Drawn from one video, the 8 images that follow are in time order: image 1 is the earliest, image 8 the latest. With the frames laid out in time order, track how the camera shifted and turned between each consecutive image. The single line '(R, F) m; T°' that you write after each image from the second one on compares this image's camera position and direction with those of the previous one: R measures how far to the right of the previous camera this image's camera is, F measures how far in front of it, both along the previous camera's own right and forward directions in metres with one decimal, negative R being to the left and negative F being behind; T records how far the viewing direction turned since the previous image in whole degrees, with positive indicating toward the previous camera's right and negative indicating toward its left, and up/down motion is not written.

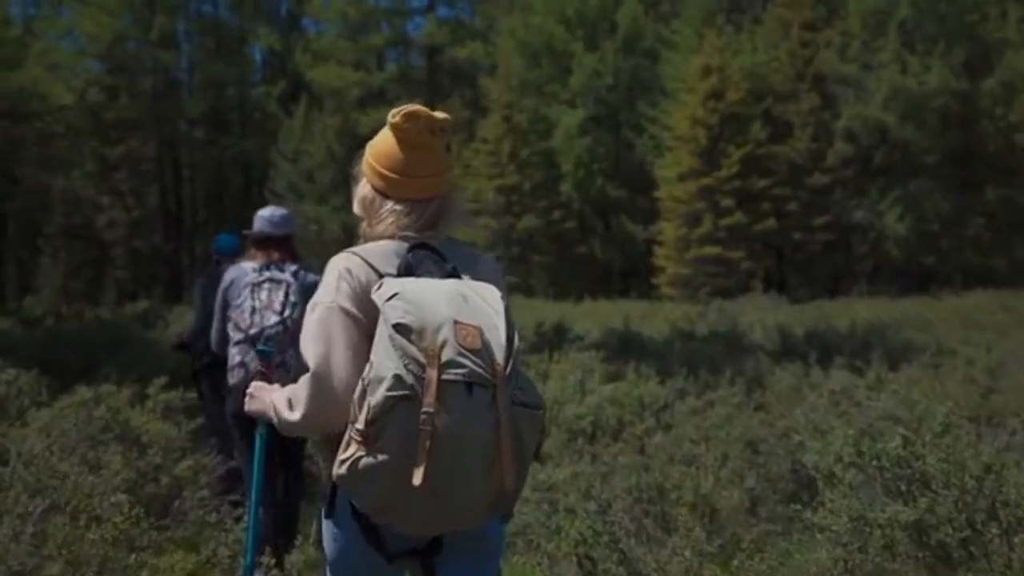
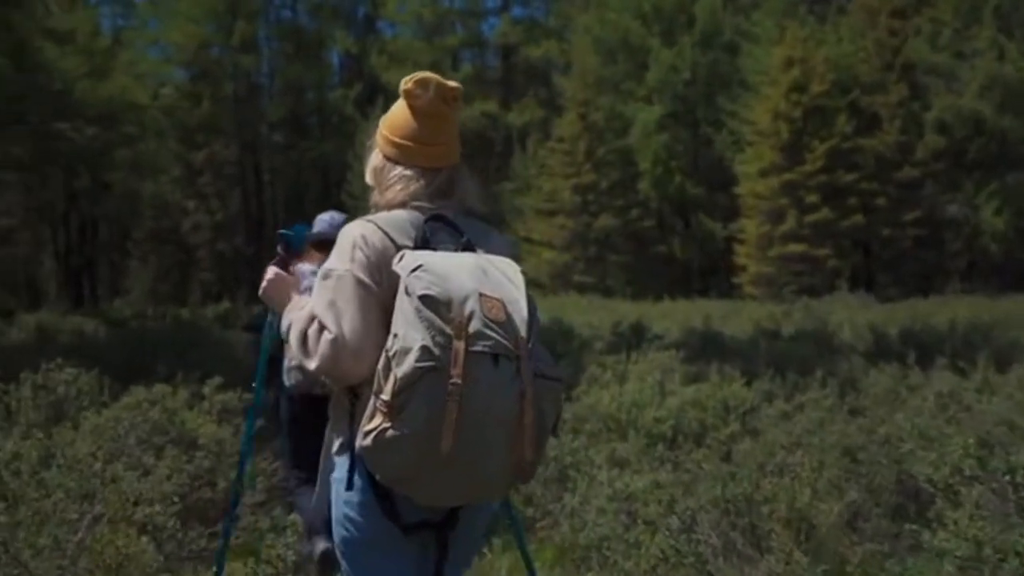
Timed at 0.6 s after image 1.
(0.0, +0.3) m; -5°
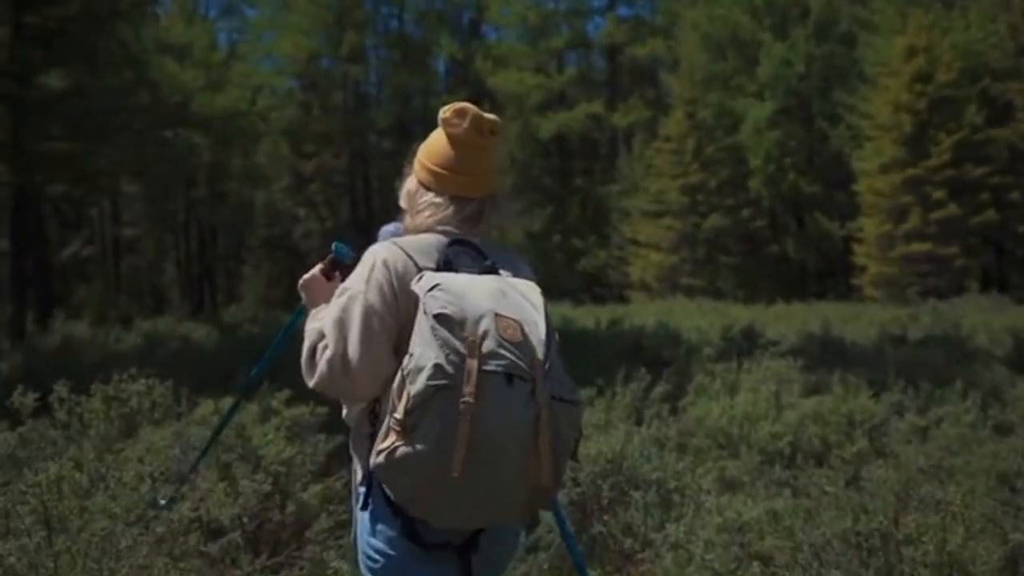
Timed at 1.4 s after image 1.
(+0.1, +0.5) m; -7°
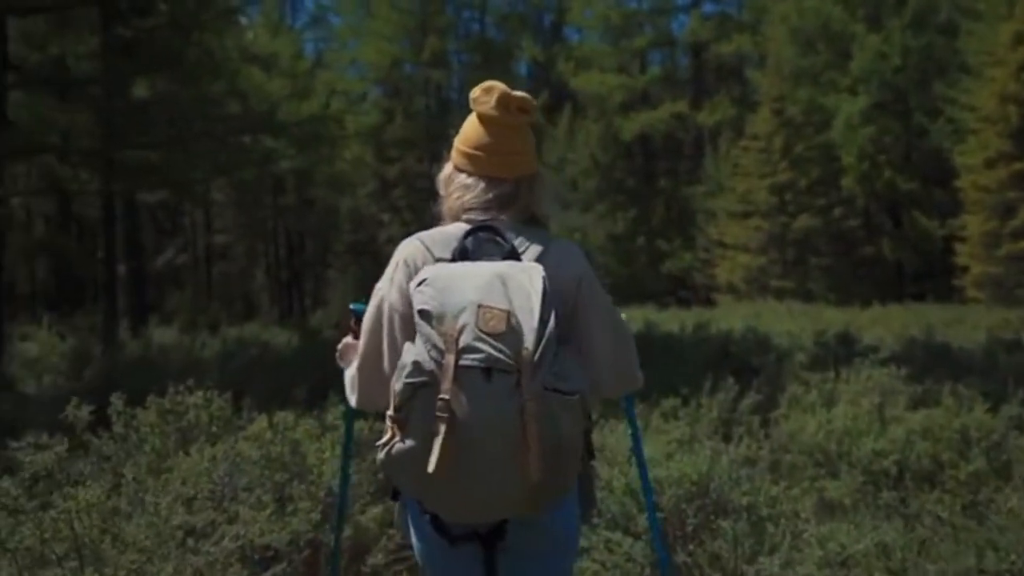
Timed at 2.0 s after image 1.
(0.0, +0.3) m; -5°
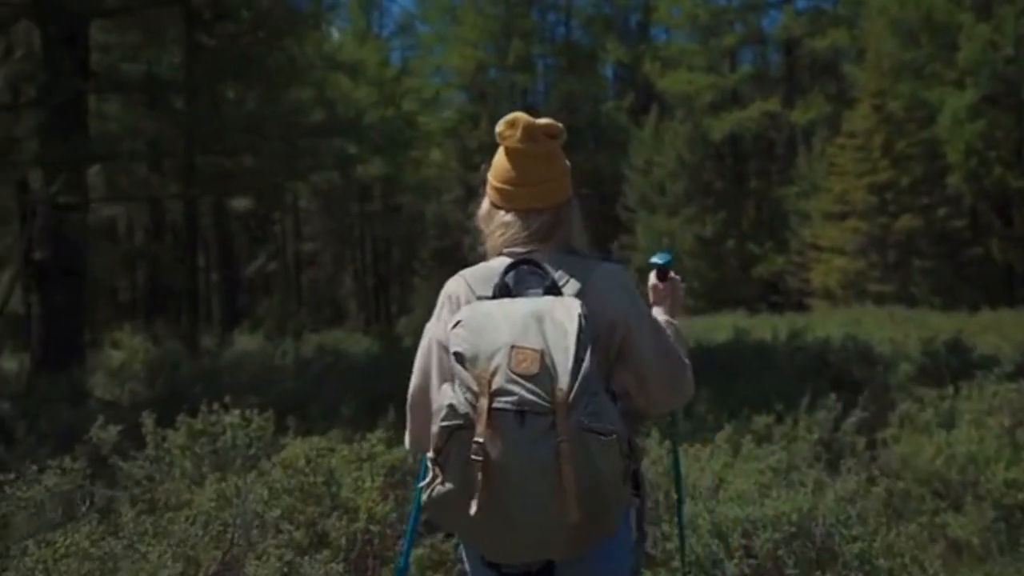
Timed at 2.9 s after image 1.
(+0.1, +0.5) m; -5°
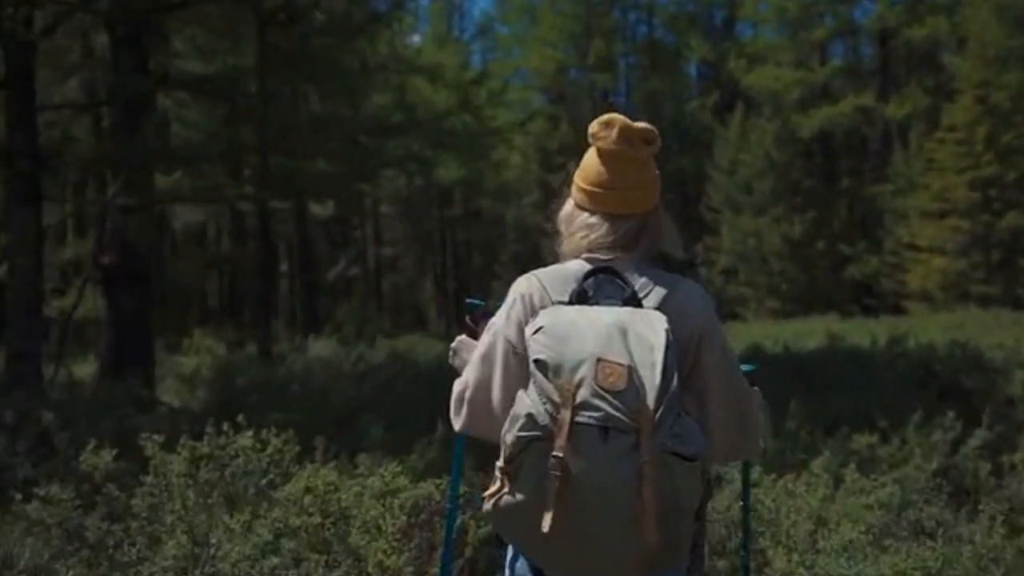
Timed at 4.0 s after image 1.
(+0.1, +0.6) m; -5°
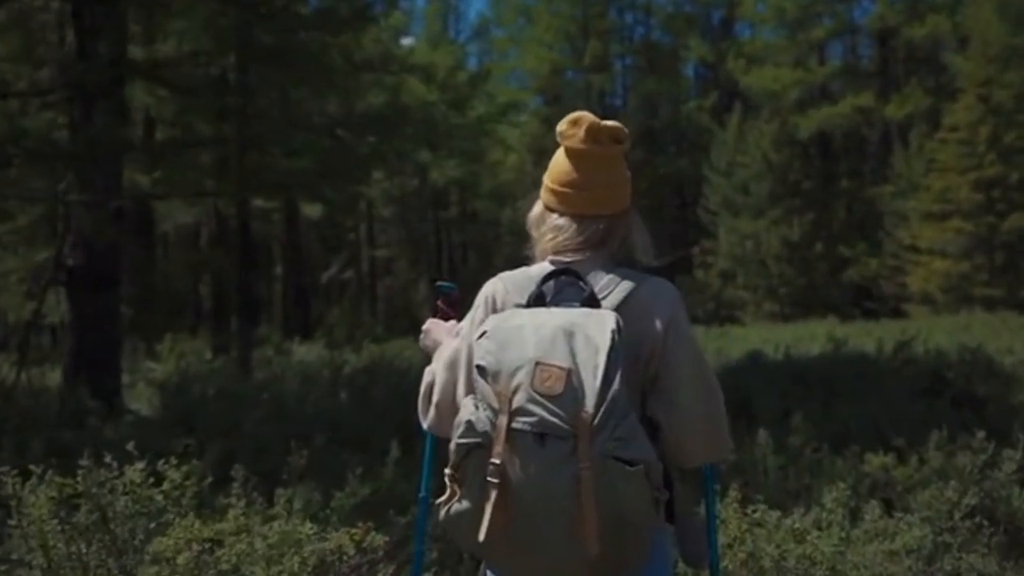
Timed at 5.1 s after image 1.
(+0.2, +0.6) m; 0°
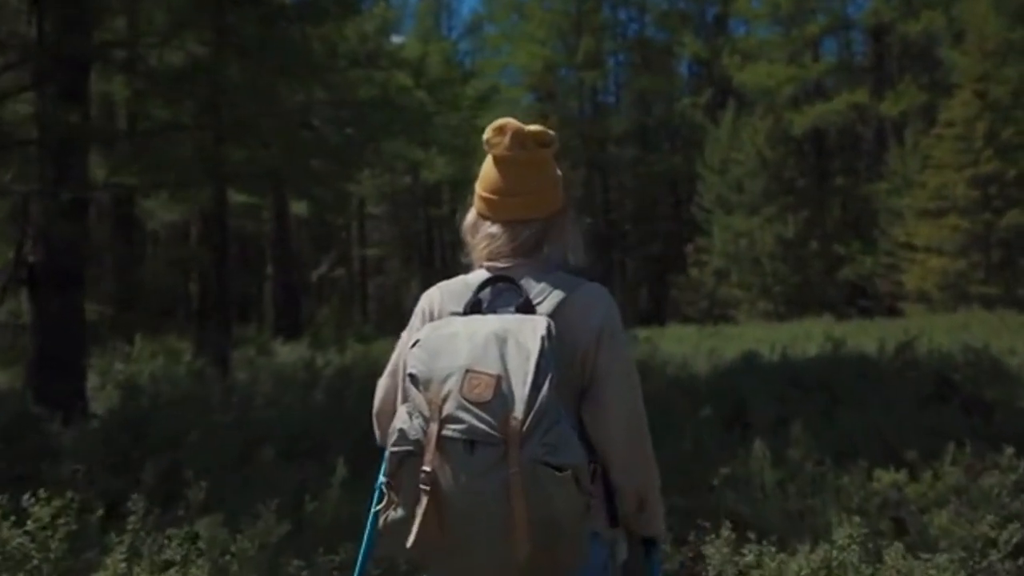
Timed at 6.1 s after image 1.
(+0.1, +0.5) m; 0°
